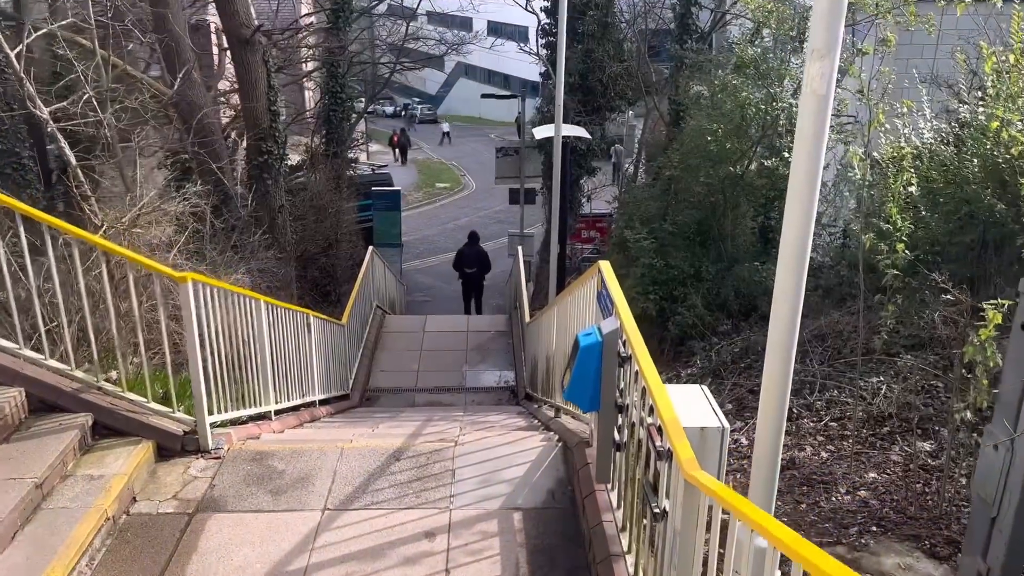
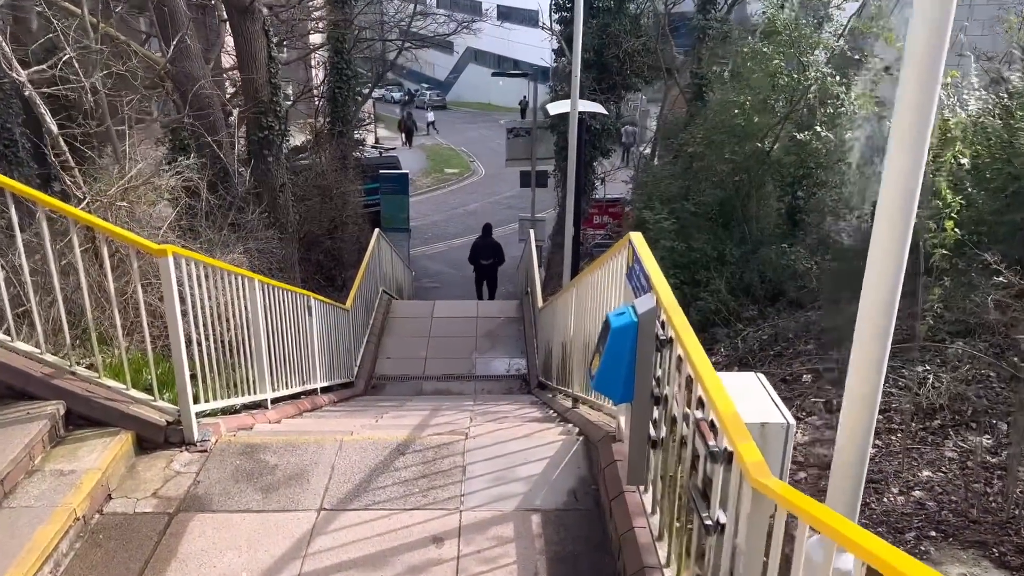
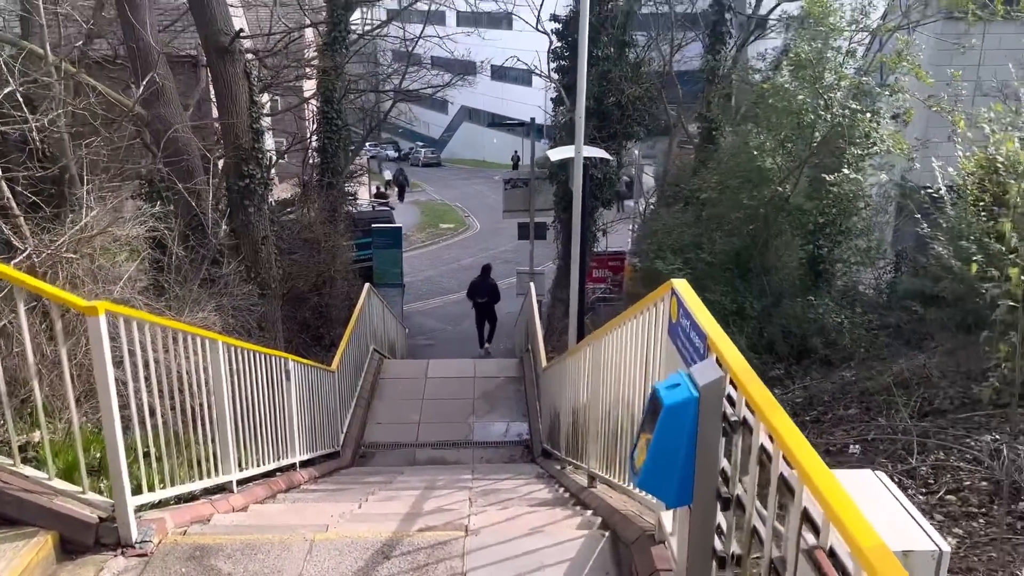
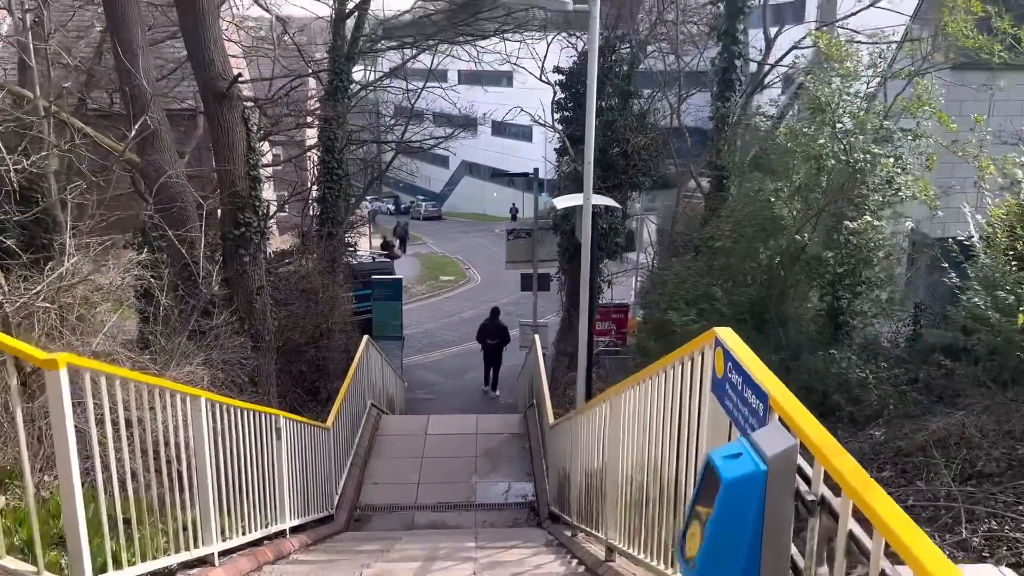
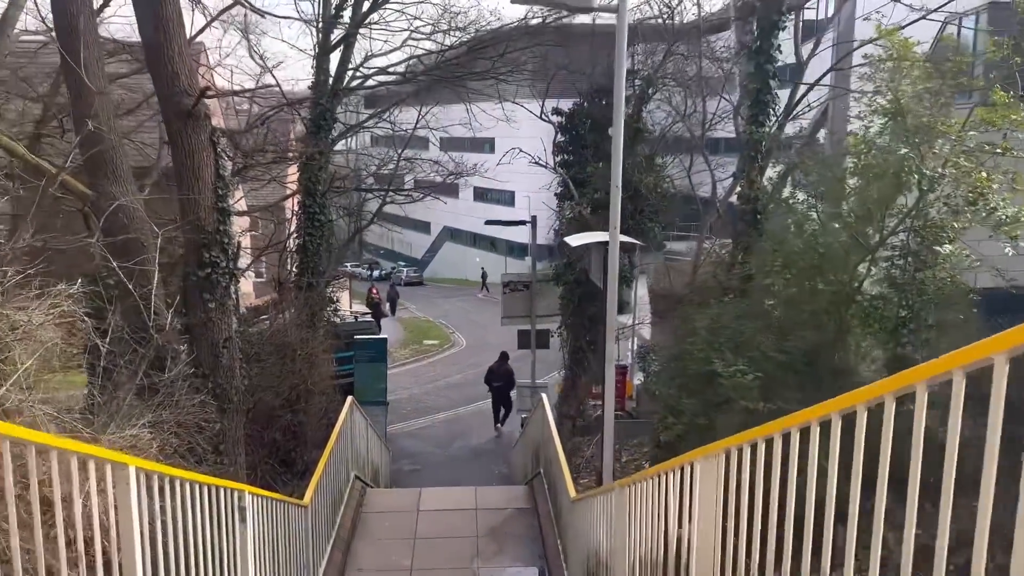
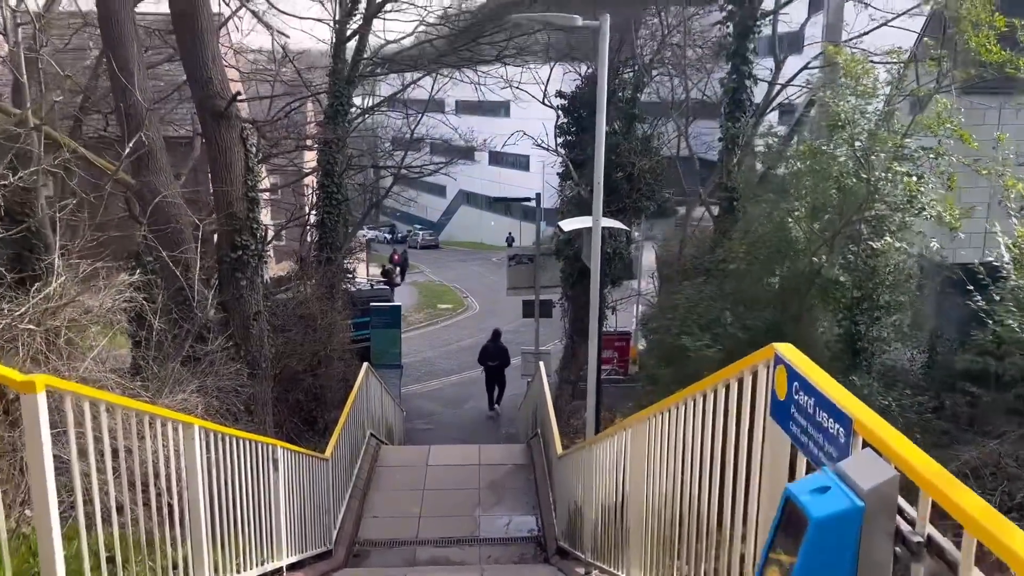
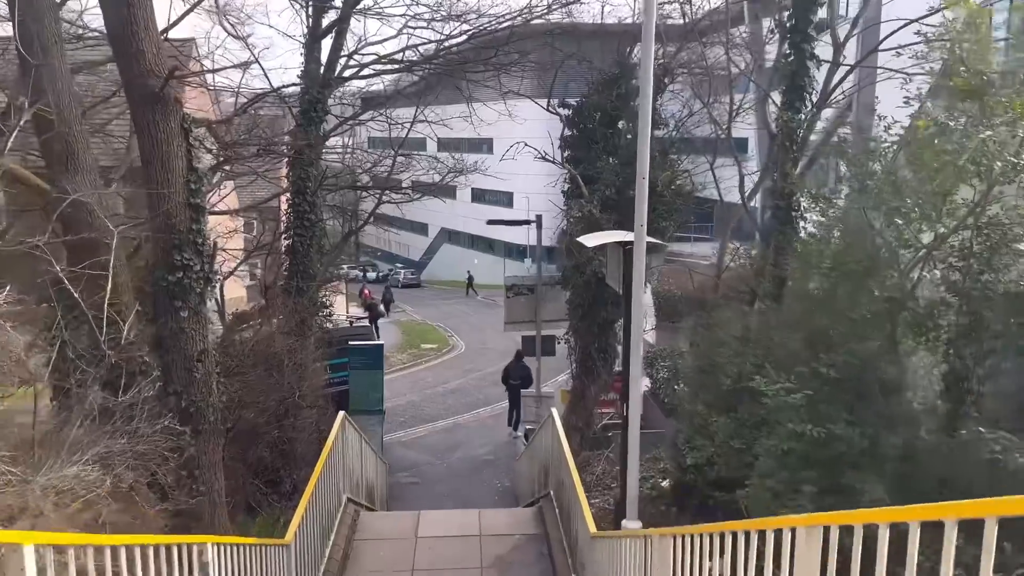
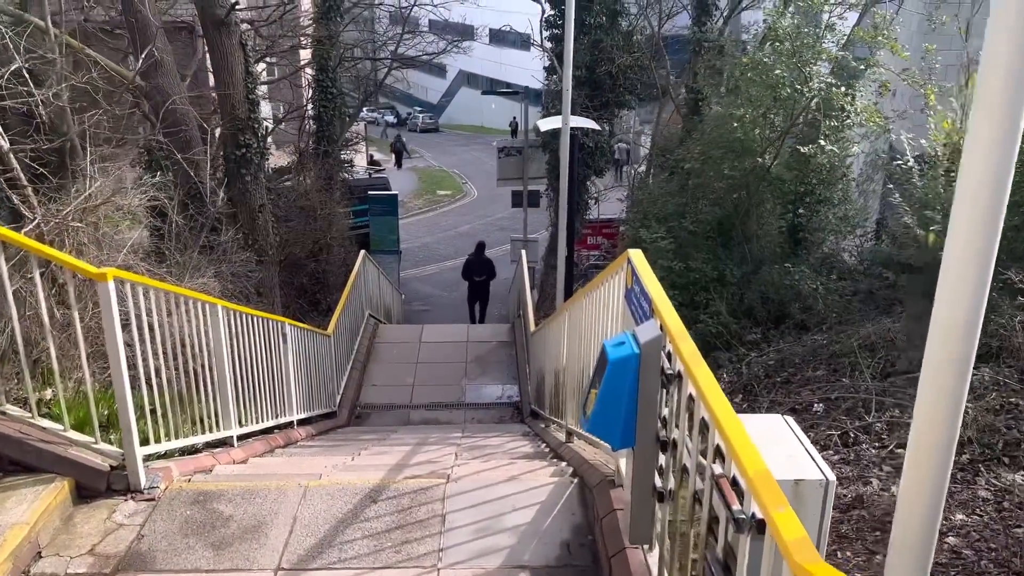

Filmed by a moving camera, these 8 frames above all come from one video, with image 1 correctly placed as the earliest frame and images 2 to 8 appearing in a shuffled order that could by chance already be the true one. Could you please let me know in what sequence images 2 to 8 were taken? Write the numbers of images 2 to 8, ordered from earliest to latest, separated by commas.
2, 8, 3, 4, 6, 5, 7
